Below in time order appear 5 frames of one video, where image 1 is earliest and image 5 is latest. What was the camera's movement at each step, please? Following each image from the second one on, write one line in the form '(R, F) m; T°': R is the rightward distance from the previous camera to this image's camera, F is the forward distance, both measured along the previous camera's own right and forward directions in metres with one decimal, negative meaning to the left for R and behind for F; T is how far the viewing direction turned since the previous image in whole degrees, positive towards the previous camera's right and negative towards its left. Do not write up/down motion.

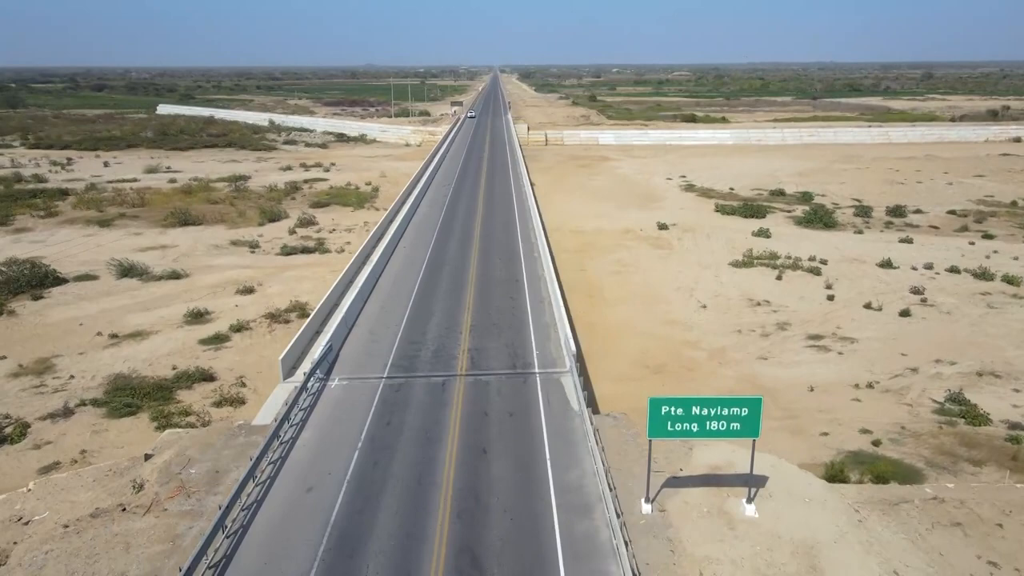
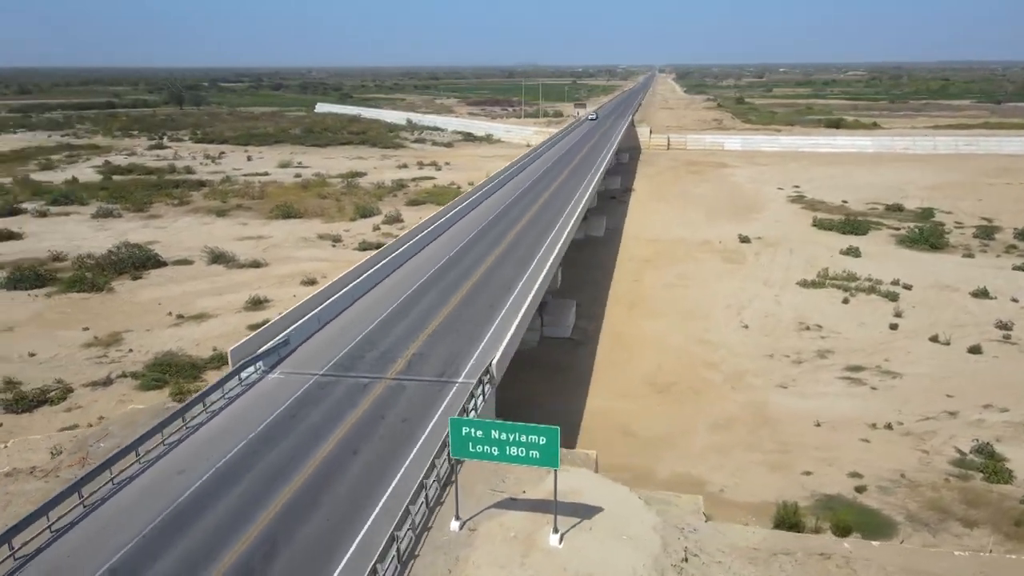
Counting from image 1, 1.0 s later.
(+3.7, +0.2) m; -11°
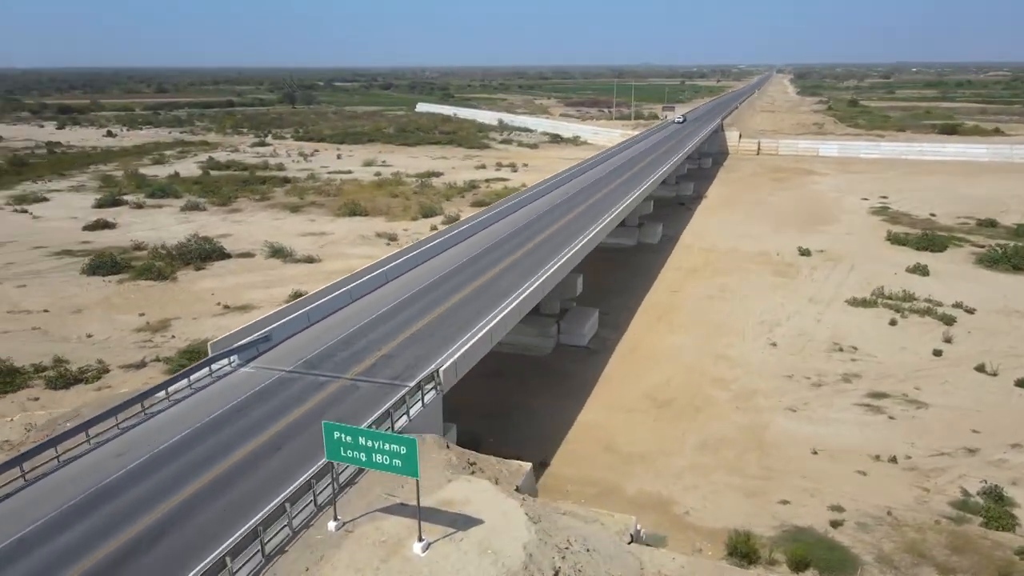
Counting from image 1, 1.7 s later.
(+2.6, 0.0) m; -8°
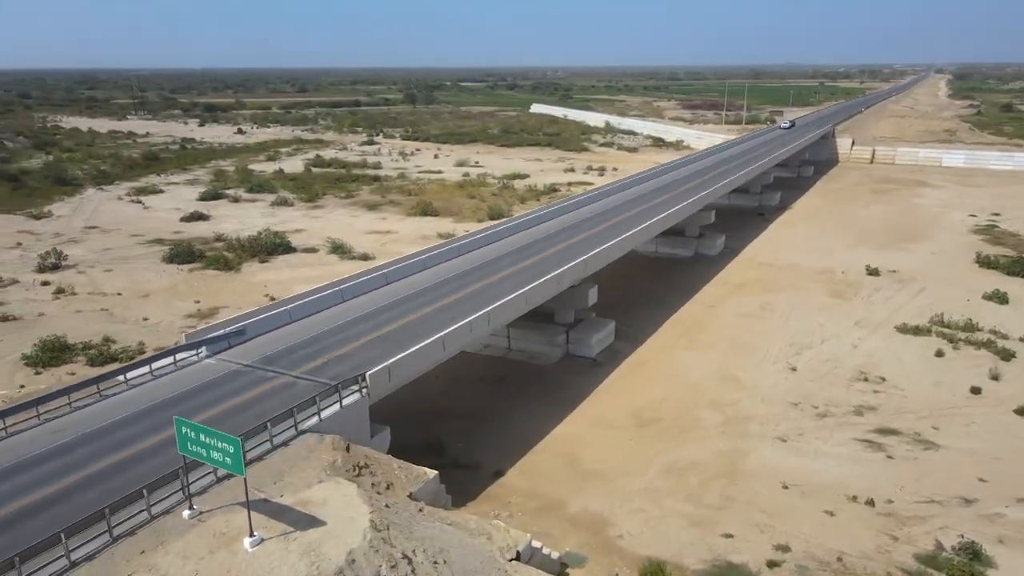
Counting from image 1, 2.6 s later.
(+3.4, +0.1) m; -9°
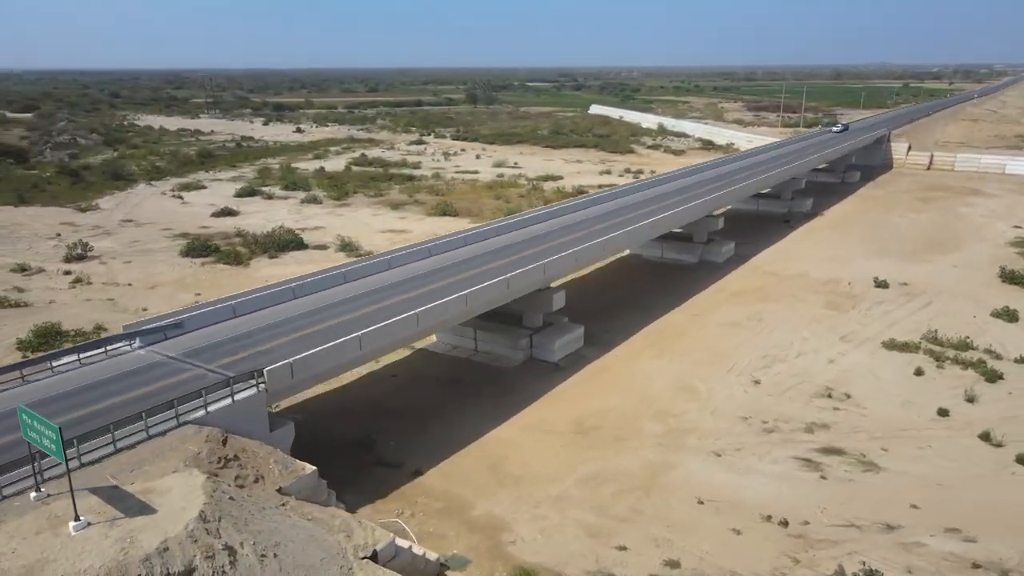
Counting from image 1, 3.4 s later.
(+3.2, 0.0) m; -5°
